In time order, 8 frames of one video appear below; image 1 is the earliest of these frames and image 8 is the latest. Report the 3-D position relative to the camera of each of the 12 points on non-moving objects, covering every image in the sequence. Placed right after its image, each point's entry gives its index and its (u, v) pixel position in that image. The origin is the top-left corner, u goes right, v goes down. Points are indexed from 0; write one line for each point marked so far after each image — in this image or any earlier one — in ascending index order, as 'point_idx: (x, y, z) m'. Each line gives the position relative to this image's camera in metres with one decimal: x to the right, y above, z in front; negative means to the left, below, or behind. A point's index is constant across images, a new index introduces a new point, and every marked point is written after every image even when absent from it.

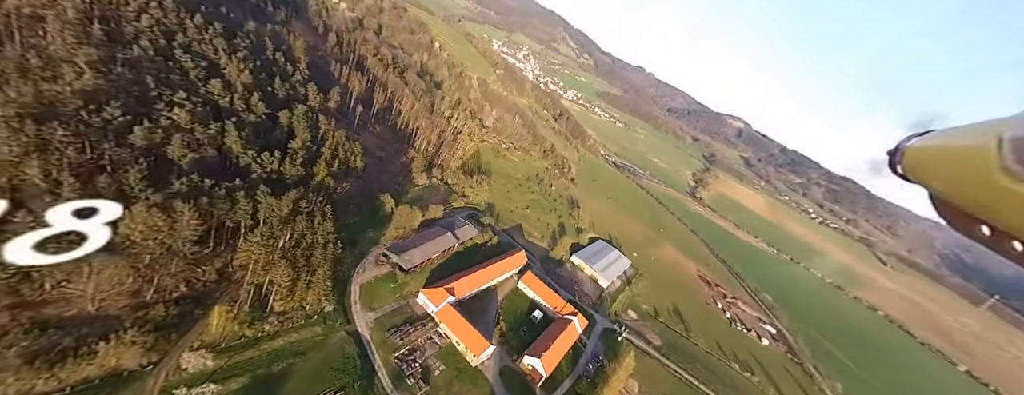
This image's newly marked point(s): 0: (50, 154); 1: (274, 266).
0: (-22.2, +2.2, +15.2) m
1: (-14.9, -4.2, +19.7) m
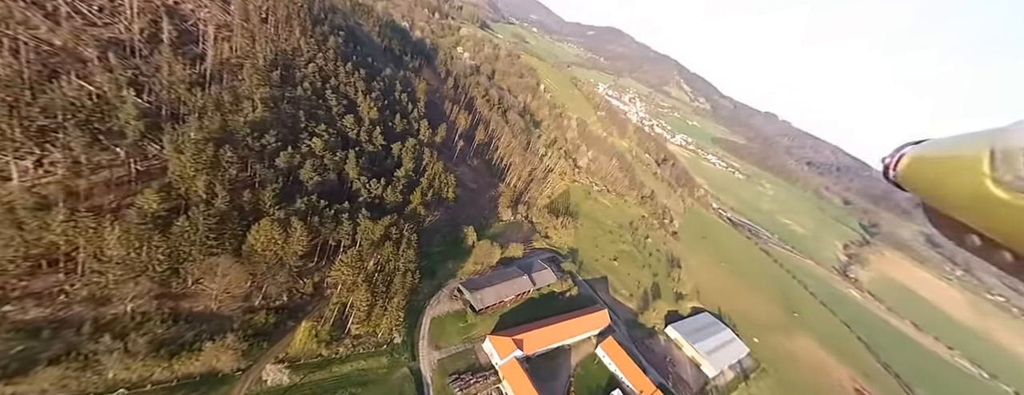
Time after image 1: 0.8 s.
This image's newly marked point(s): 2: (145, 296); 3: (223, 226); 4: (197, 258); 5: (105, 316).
0: (-17.4, +1.7, +18.7) m
1: (-10.1, -5.9, +20.3) m
2: (-17.9, -4.9, +15.4) m
3: (-15.8, -1.5, +17.2) m
4: (-16.4, -3.1, +16.4) m
5: (-18.7, -5.5, +14.5) m
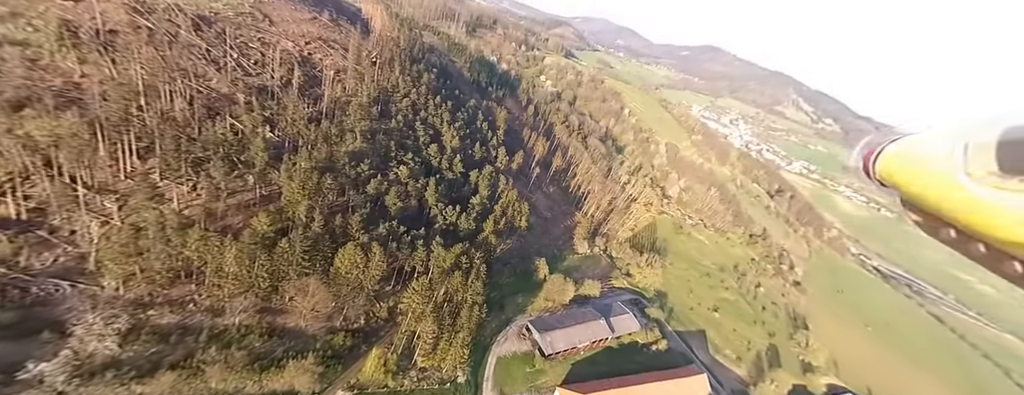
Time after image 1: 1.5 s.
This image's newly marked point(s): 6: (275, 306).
0: (-12.7, +0.1, +20.6) m
1: (-5.5, -7.8, +19.9) m
2: (-14.3, -6.1, +17.1) m
3: (-11.6, -3.0, +18.6) m
4: (-12.5, -4.5, +17.8) m
5: (-15.3, -6.7, +16.4) m
6: (-13.5, -6.2, +18.0) m
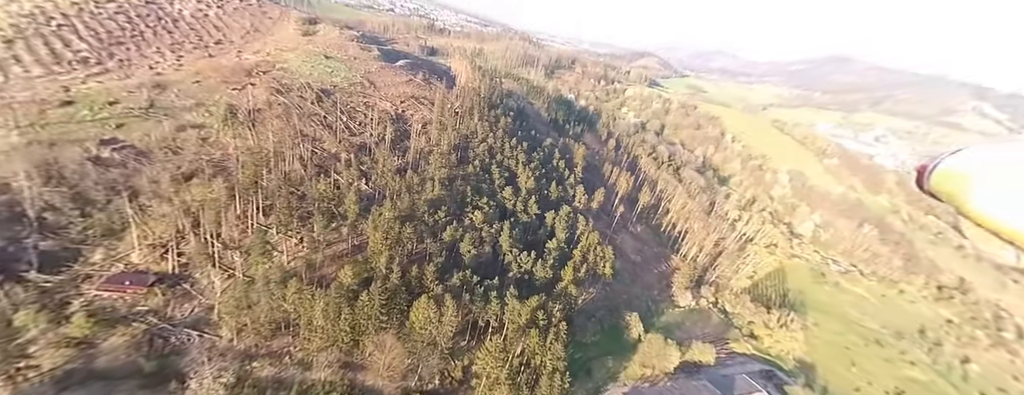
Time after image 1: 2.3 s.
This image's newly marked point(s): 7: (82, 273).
0: (-7.5, -3.3, +20.9) m
1: (-0.6, -10.8, +17.6) m
2: (-9.8, -9.2, +17.3) m
3: (-6.9, -6.1, +18.4) m
4: (-7.9, -7.6, +17.7) m
5: (-11.0, -9.6, +16.7) m
6: (-8.8, -9.3, +17.9) m
7: (-21.4, -3.7, +15.8) m
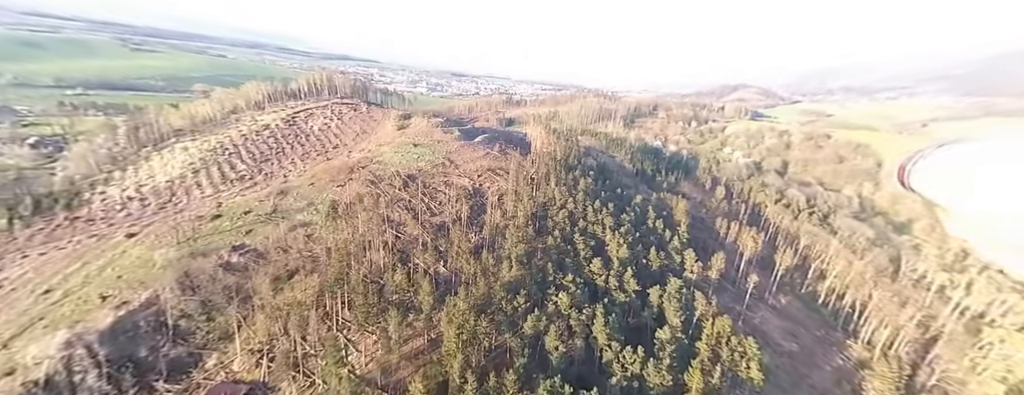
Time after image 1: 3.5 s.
0: (-2.1, -8.6, +18.0) m
1: (+4.1, -14.7, +11.7) m
2: (-4.9, -14.0, +14.0) m
3: (-2.0, -10.9, +14.9) m
4: (-3.1, -12.3, +14.2) m
5: (-6.2, -14.5, +13.7) m
6: (-3.8, -14.1, +14.4) m
7: (-16.8, -9.8, +16.6) m
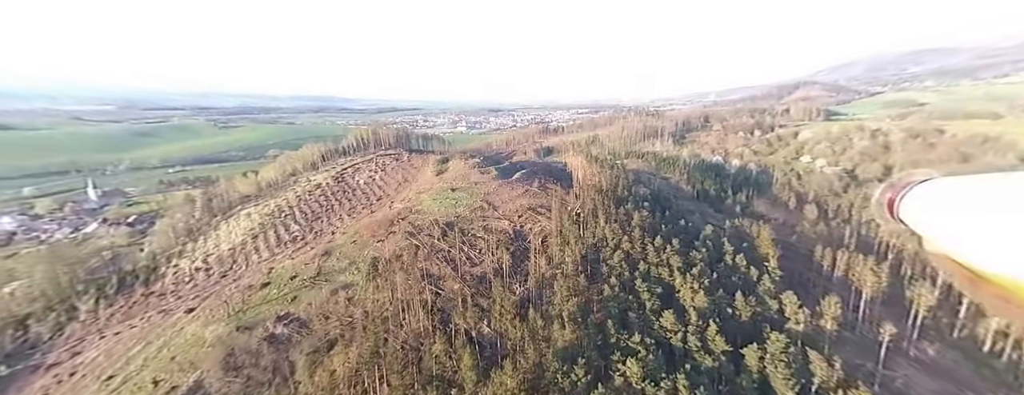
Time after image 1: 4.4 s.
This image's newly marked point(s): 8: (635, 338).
0: (+0.8, -11.5, +14.6) m
1: (+6.5, -16.4, +7.0) m
2: (-2.1, -16.8, +10.6) m
3: (+0.6, -13.5, +11.4) m
4: (-0.4, -15.0, +10.7) m
5: (-3.3, -17.4, +10.4) m
6: (-1.0, -16.8, +10.8) m
7: (-13.8, -13.9, +15.2) m
8: (+7.6, -8.9, +19.4) m
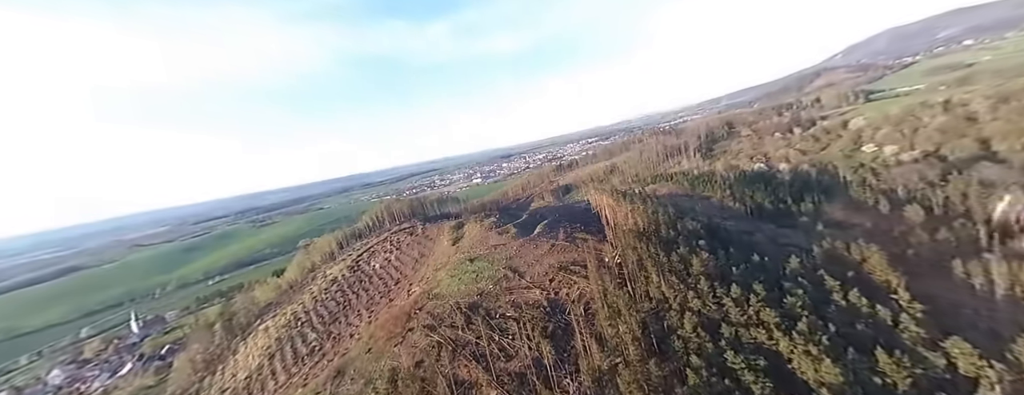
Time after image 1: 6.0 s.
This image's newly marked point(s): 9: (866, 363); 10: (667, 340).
0: (+3.9, -14.5, +8.6) m
1: (+9.7, -17.2, +0.1) m
2: (+1.7, -19.8, +4.0) m
3: (+3.8, -16.1, +5.1) m
4: (+3.0, -17.6, +4.3) m
5: (+0.6, -20.6, +3.9) m
6: (+2.8, -19.6, +4.1) m
7: (-9.9, -19.8, +9.6) m
8: (+10.4, -11.2, +13.2) m
9: (+18.1, -8.6, +15.9) m
10: (+9.6, -8.9, +19.1) m
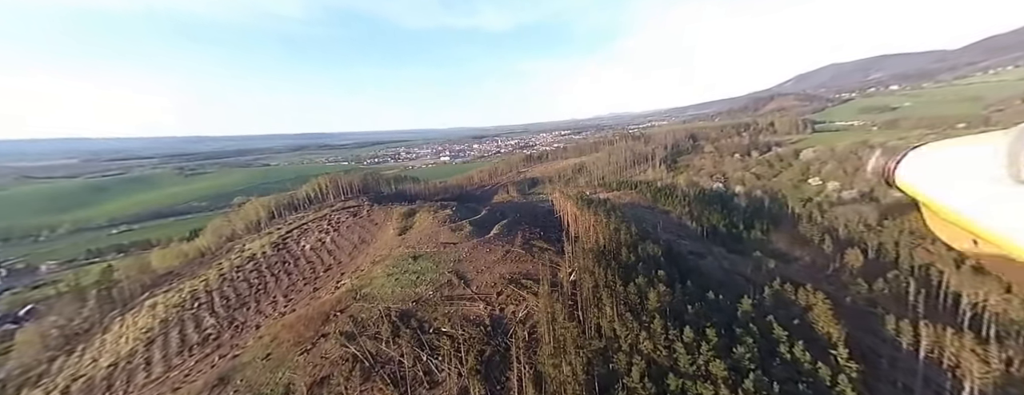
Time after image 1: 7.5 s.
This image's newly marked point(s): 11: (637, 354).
0: (+0.2, -16.1, +6.4) m
1: (+6.5, -20.1, -1.3) m
2: (-2.2, -21.4, +1.9) m
3: (+0.3, -18.0, +3.0) m
4: (-0.6, -19.4, +2.2) m
5: (-3.3, -22.1, +1.7) m
6: (-1.0, -21.3, +2.1) m
7: (-14.2, -19.7, +6.2) m
8: (+6.6, -13.4, +11.6) m
9: (+14.3, -11.6, +15.0) m
10: (+5.5, -10.7, +17.3) m
11: (+7.3, -9.2, +18.5) m
